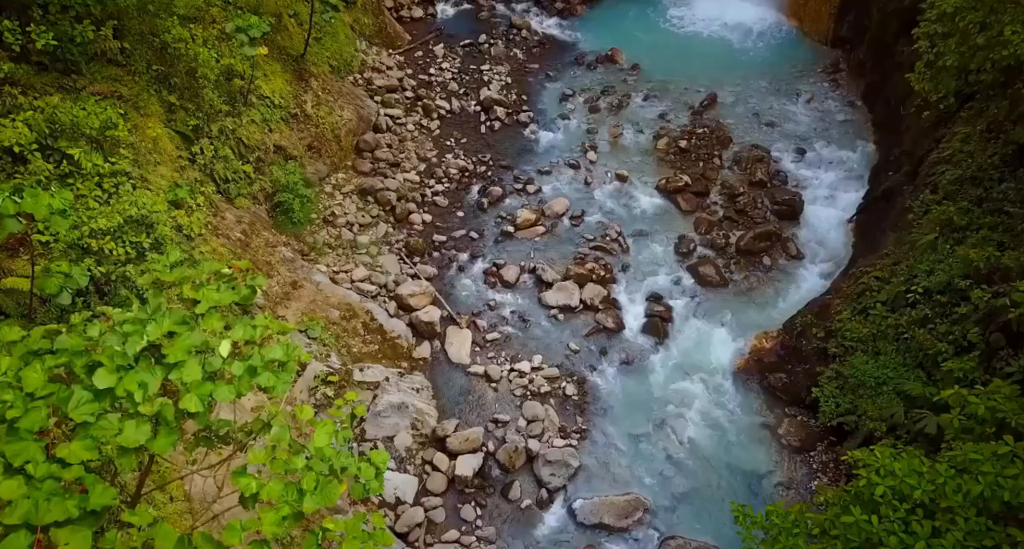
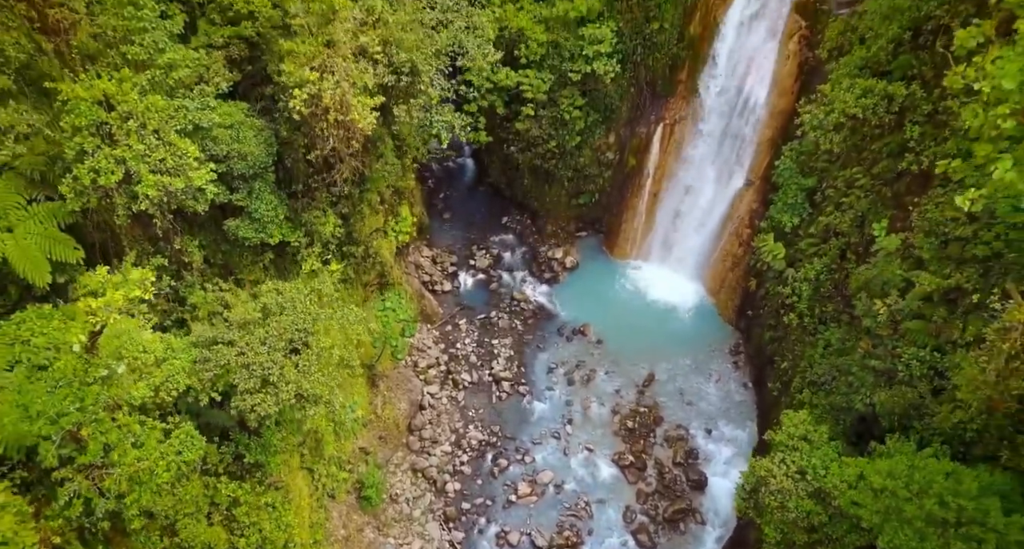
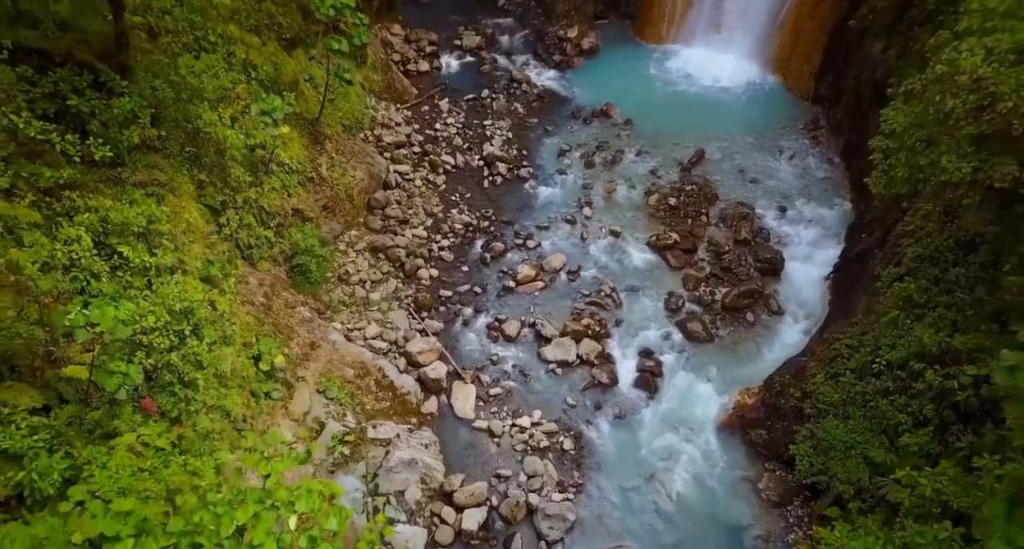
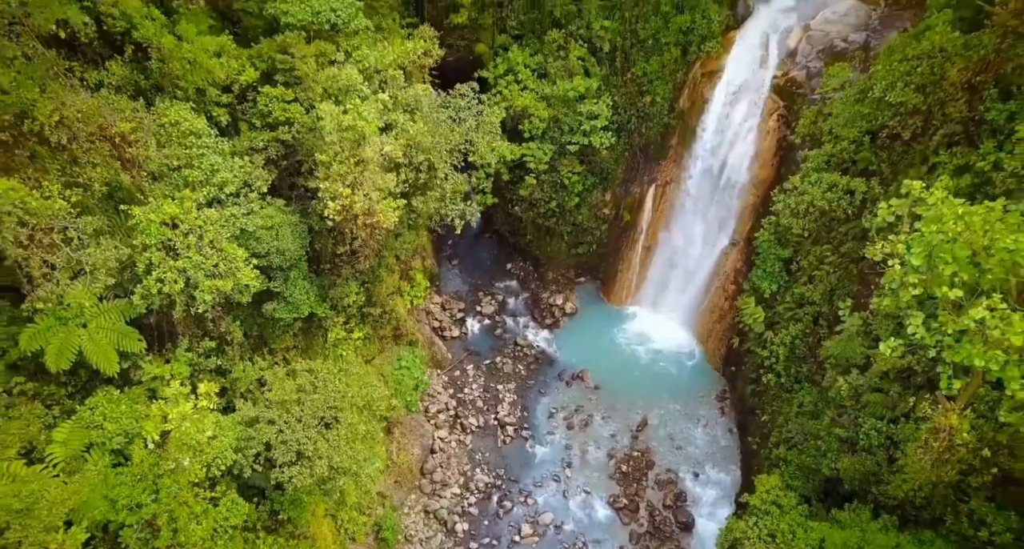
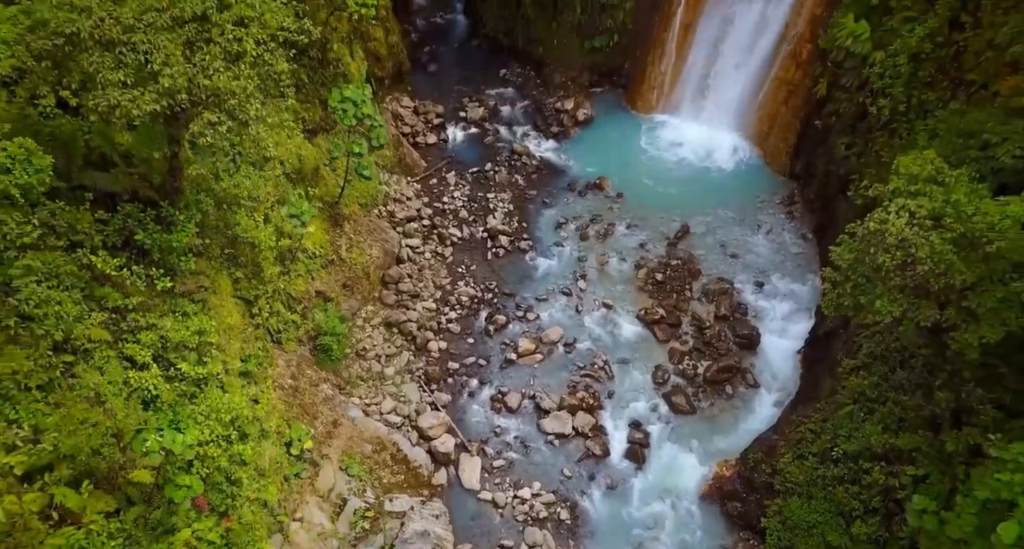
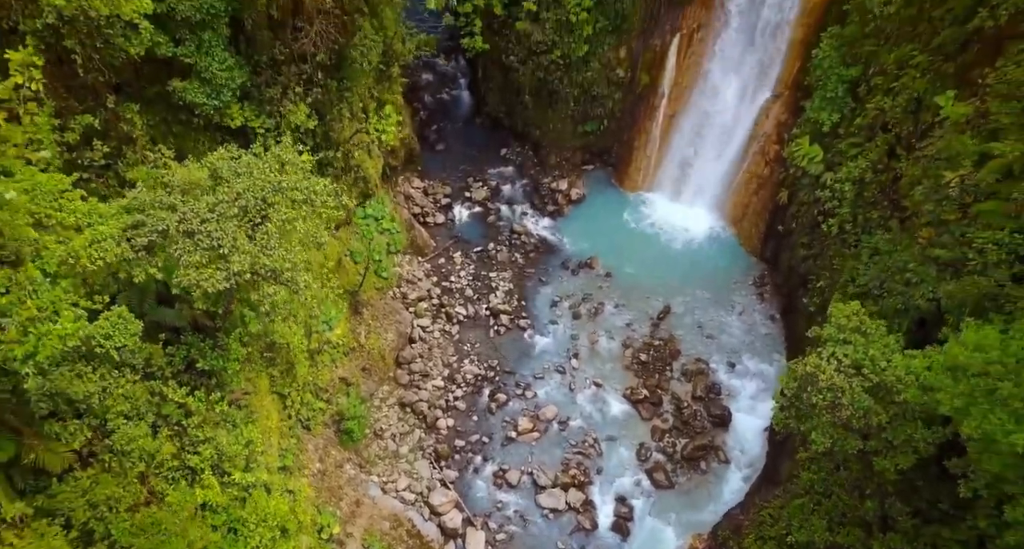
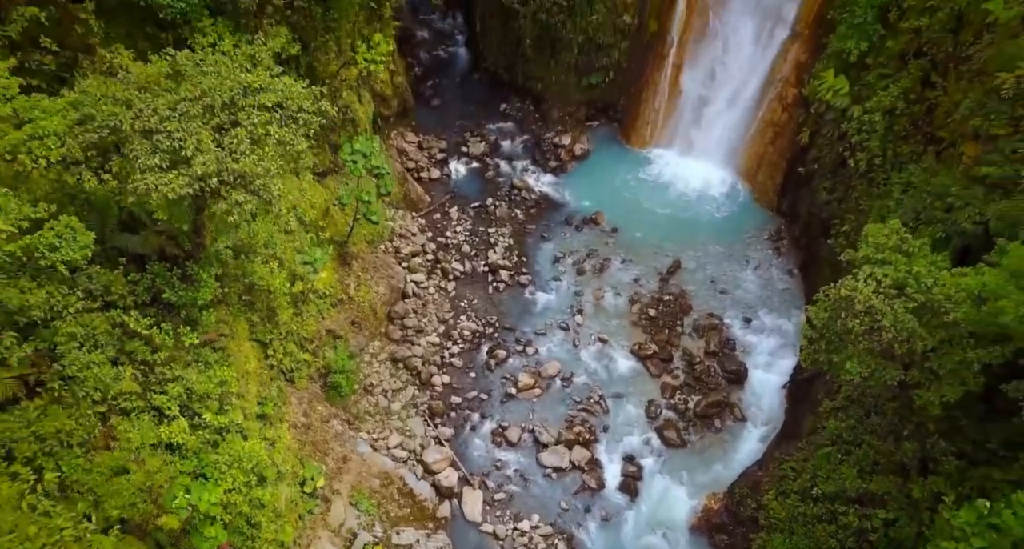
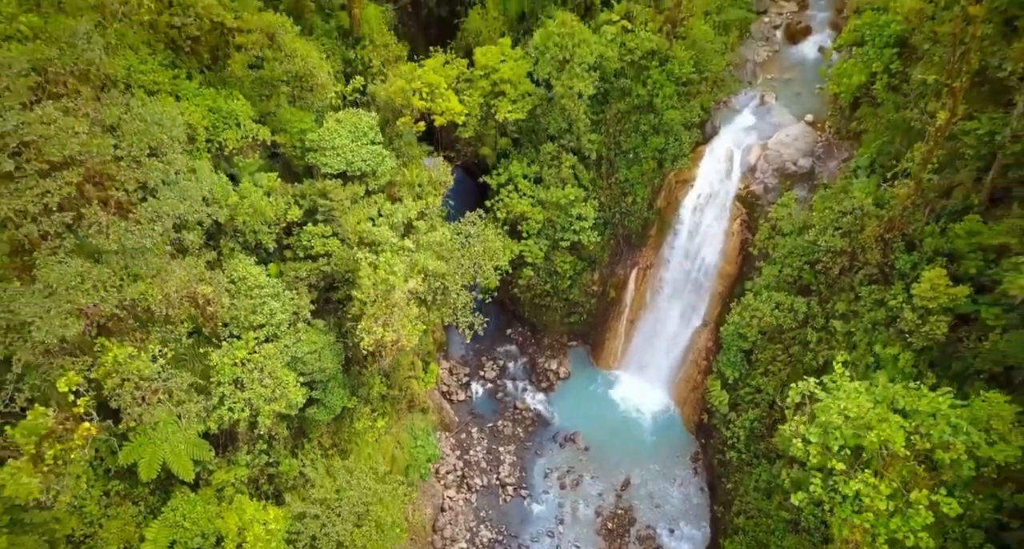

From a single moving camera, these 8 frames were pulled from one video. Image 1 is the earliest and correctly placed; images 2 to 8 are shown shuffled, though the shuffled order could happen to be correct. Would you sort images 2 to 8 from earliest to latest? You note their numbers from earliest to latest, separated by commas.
3, 5, 7, 6, 2, 4, 8
